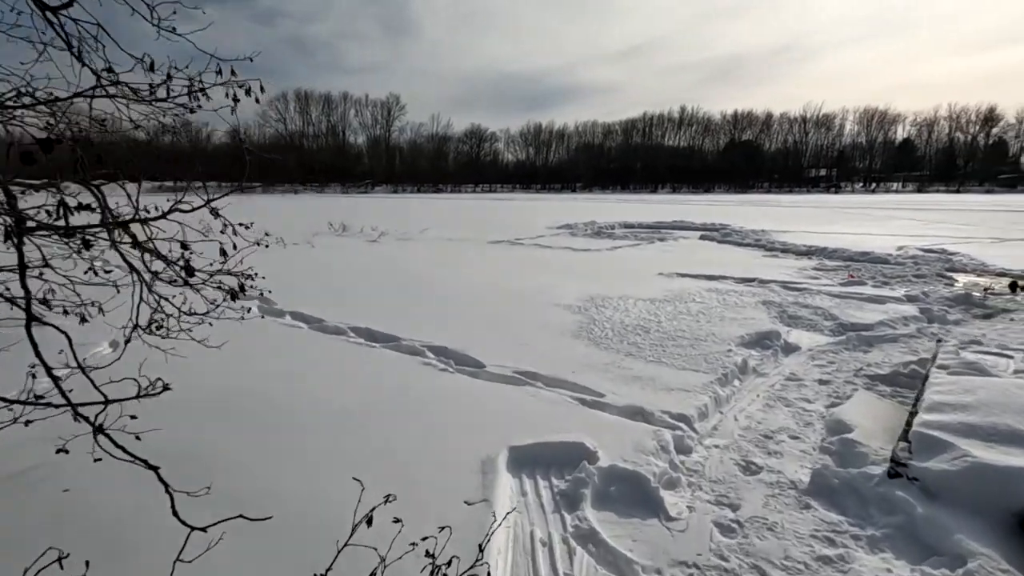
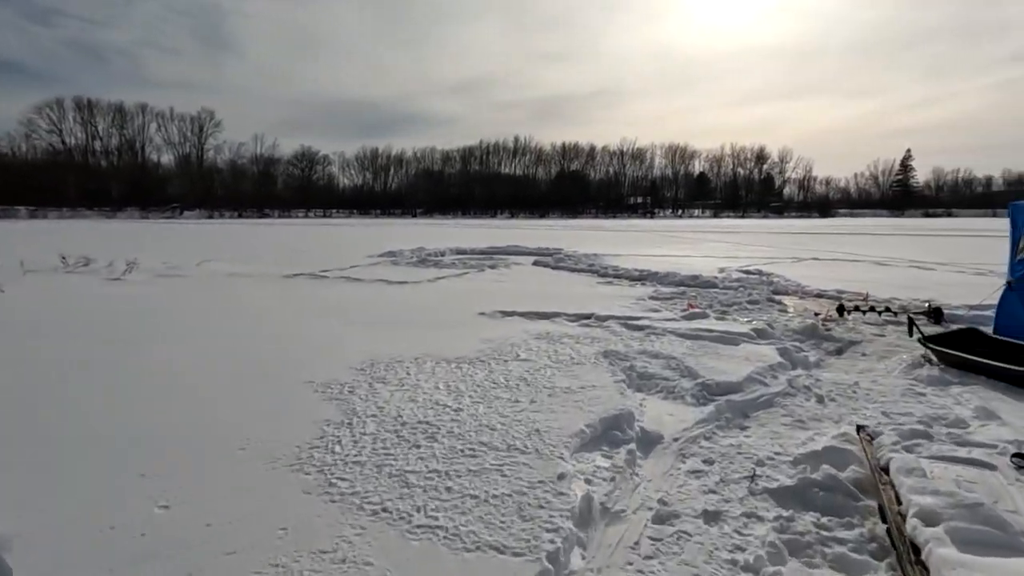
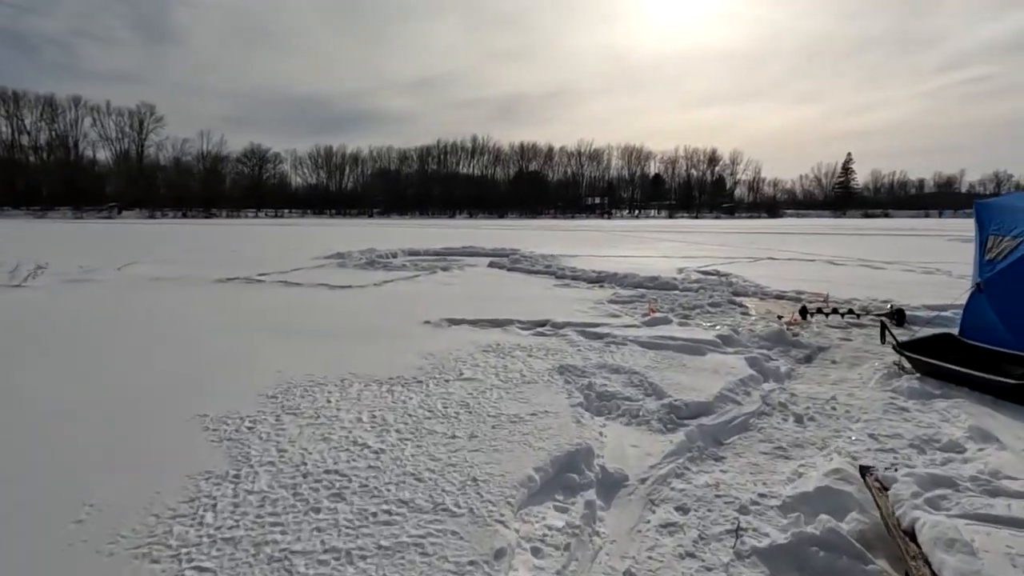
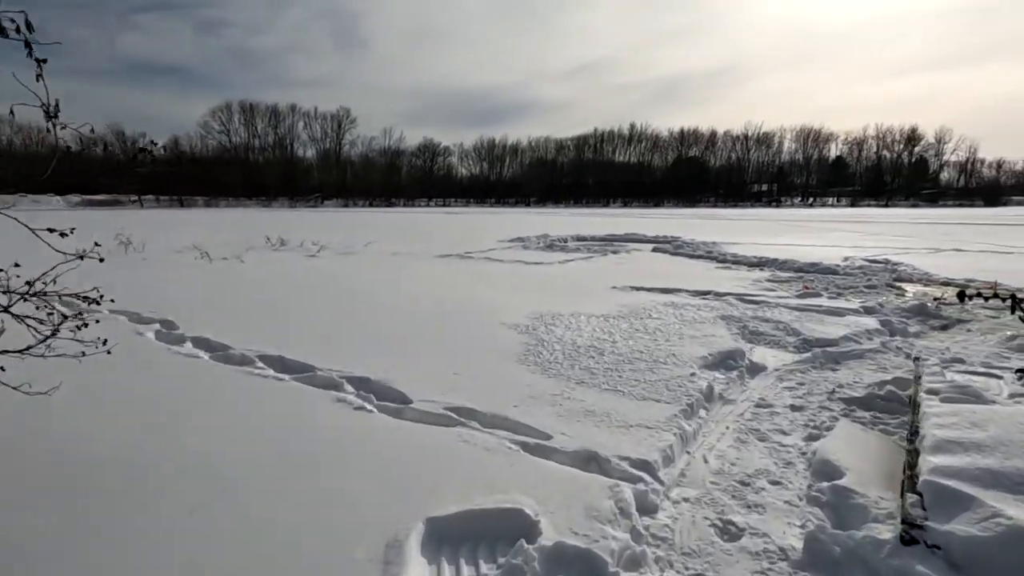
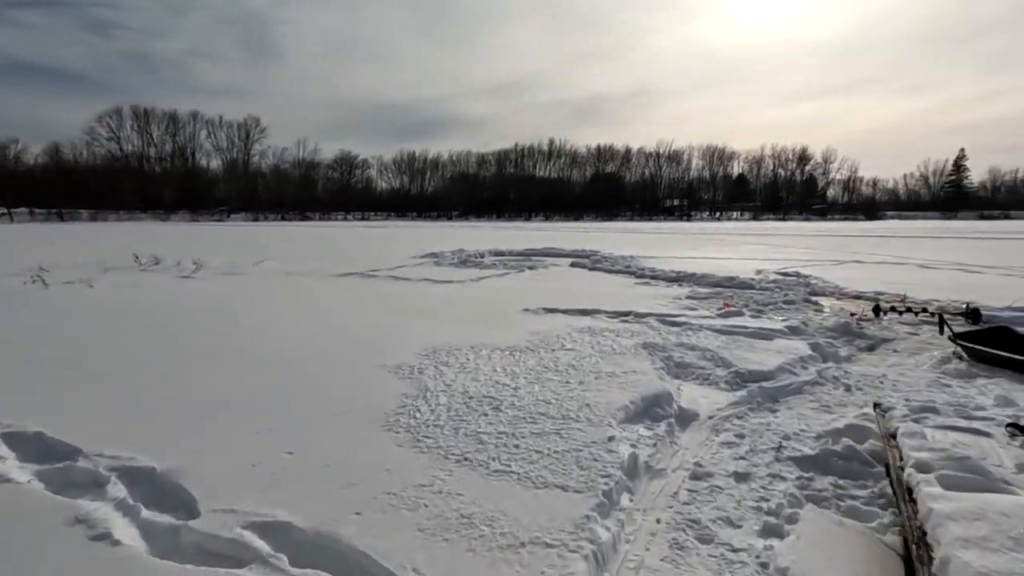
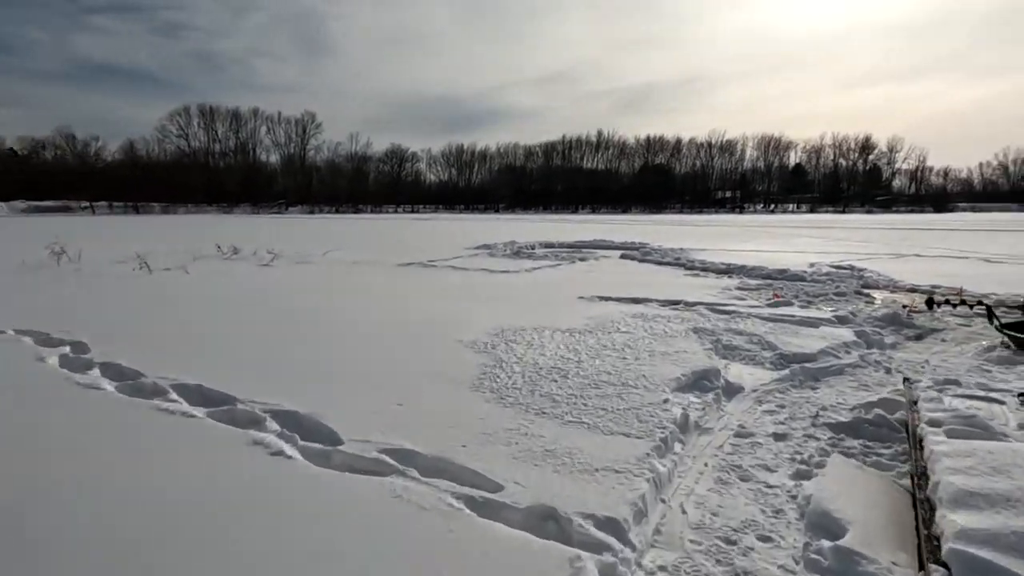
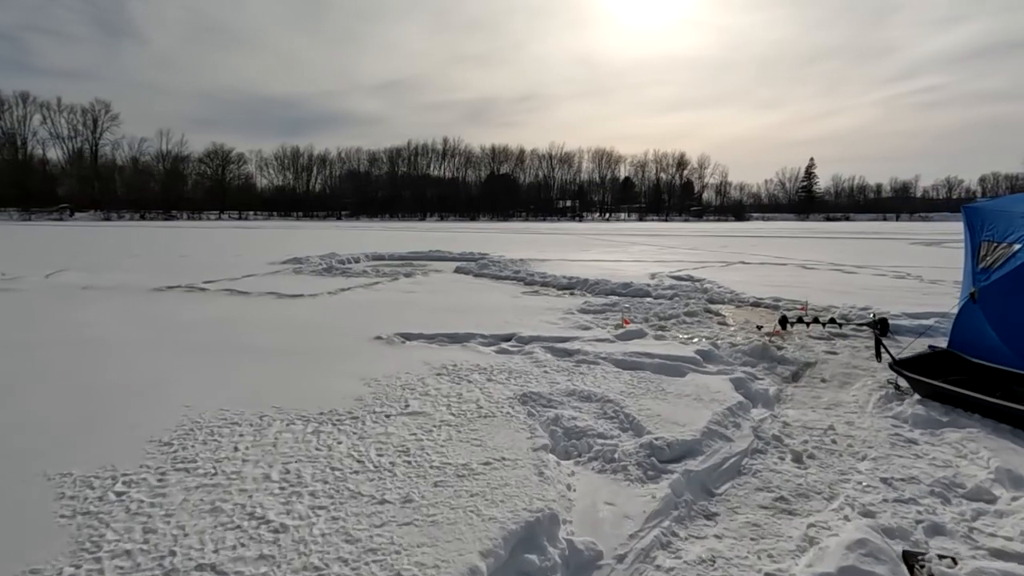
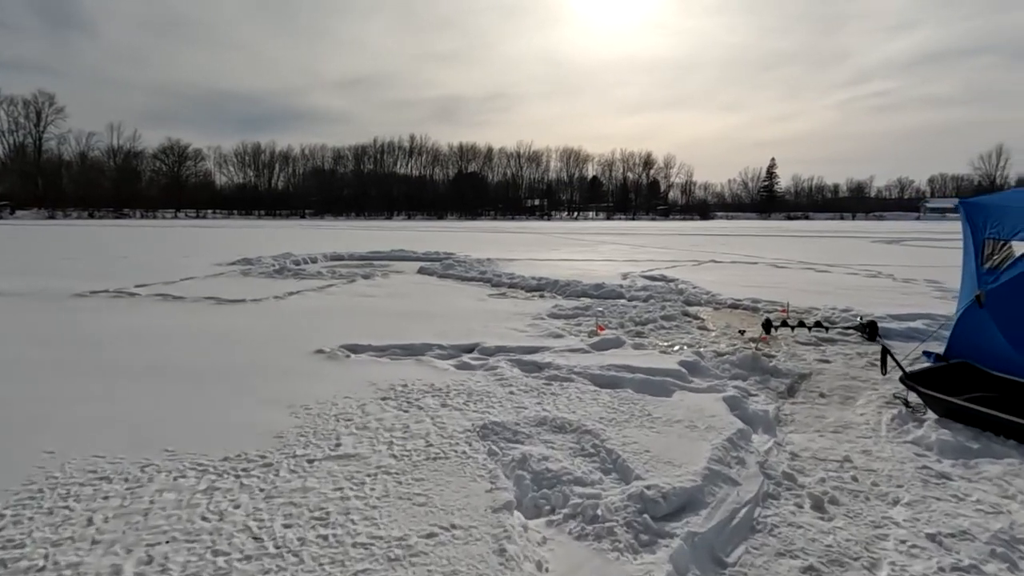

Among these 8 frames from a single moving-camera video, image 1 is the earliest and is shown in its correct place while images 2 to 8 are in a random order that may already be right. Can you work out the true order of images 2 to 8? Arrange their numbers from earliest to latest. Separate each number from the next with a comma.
4, 6, 5, 2, 3, 7, 8
